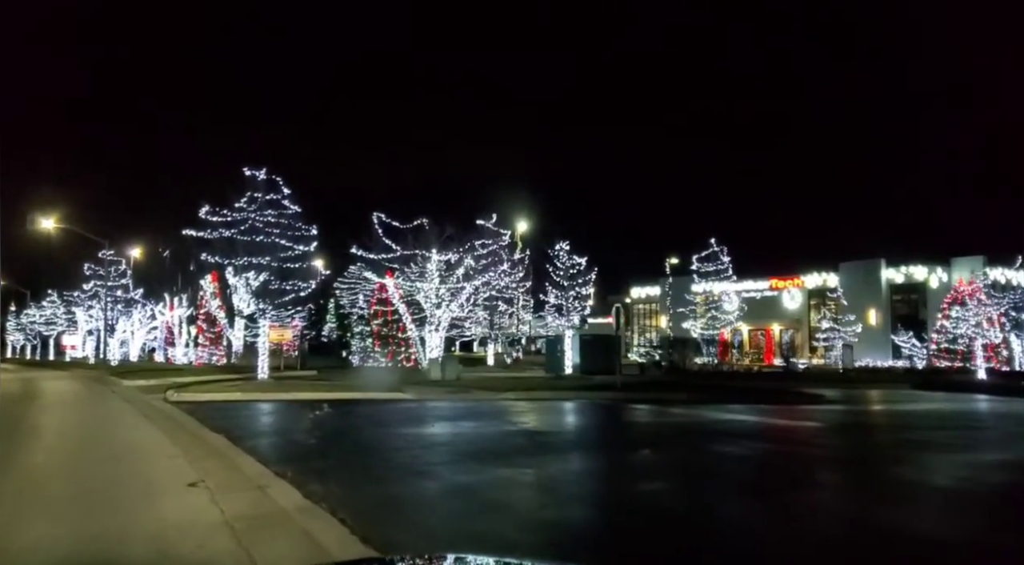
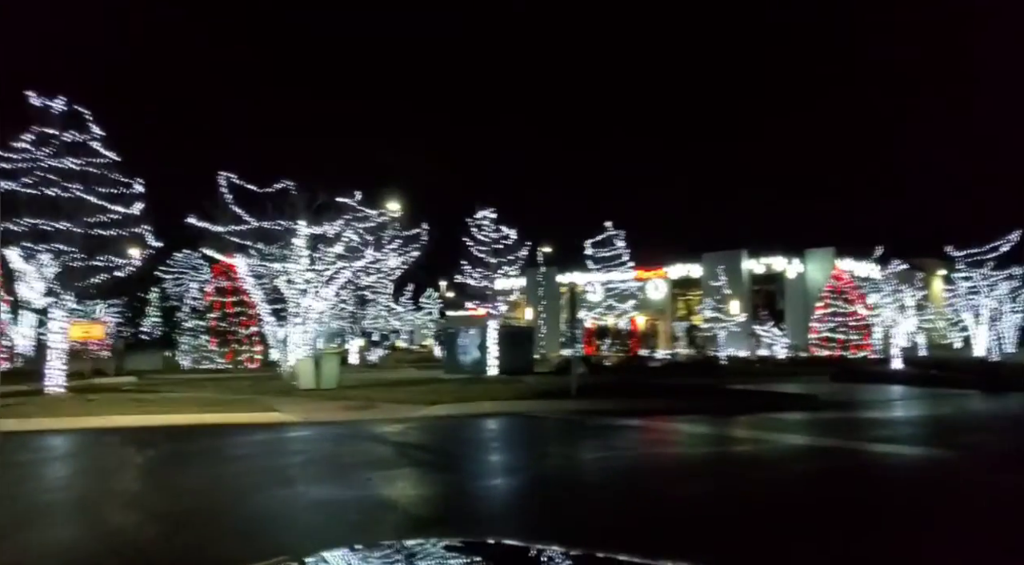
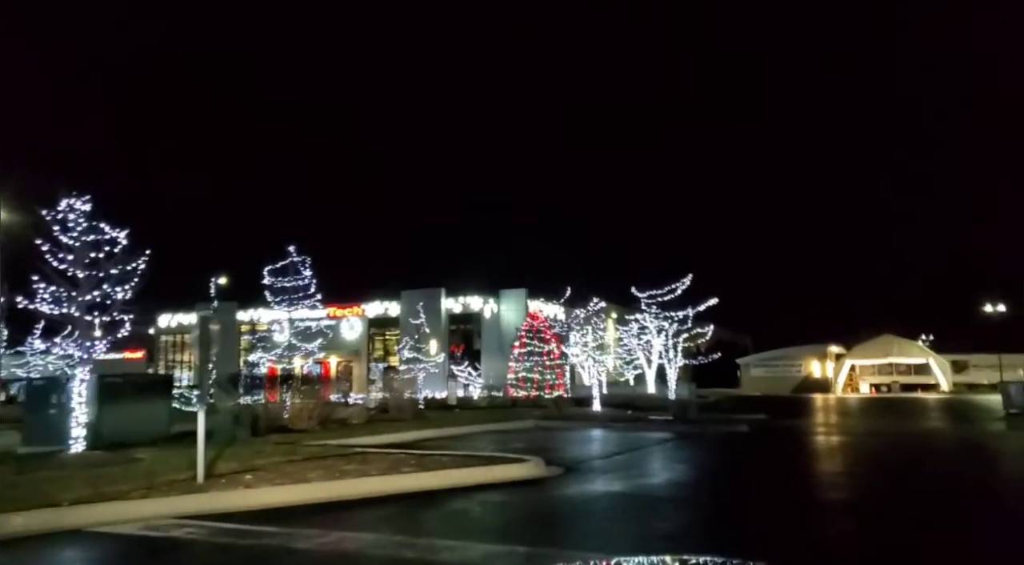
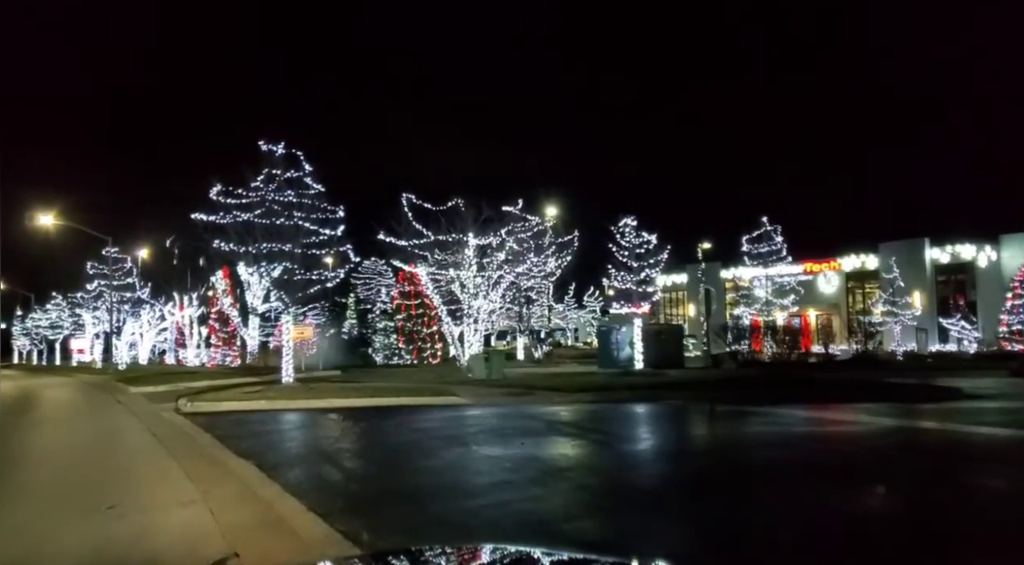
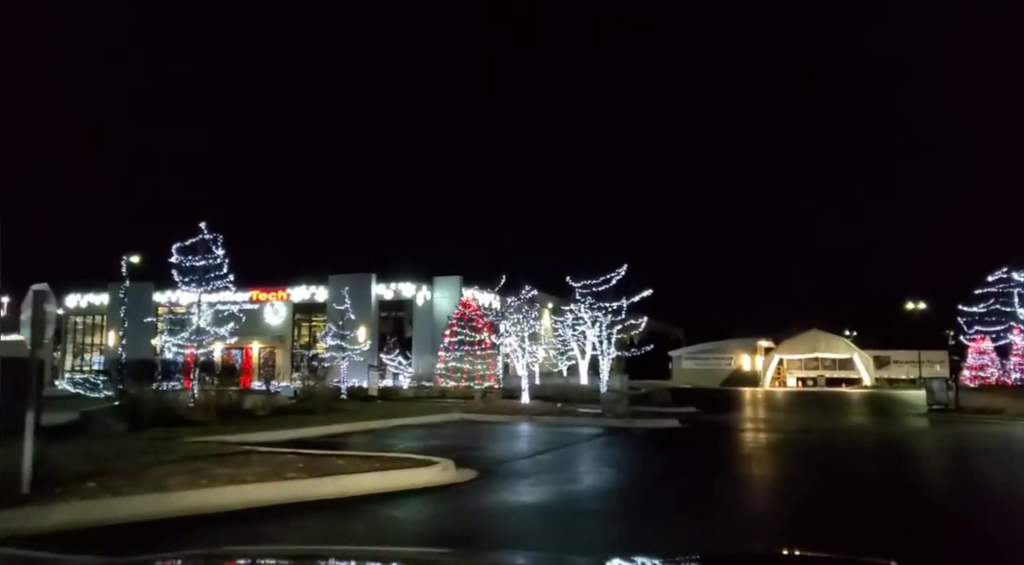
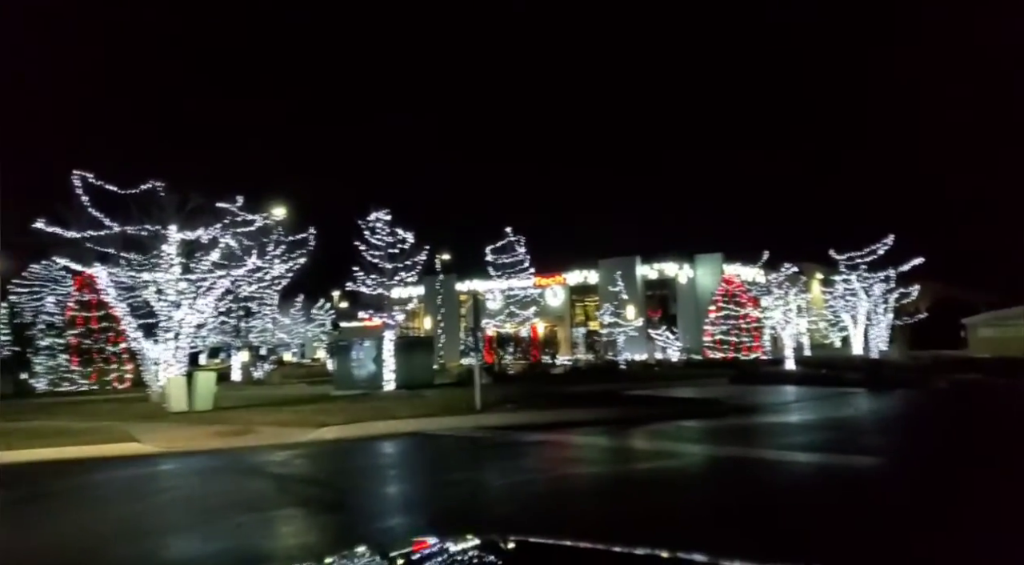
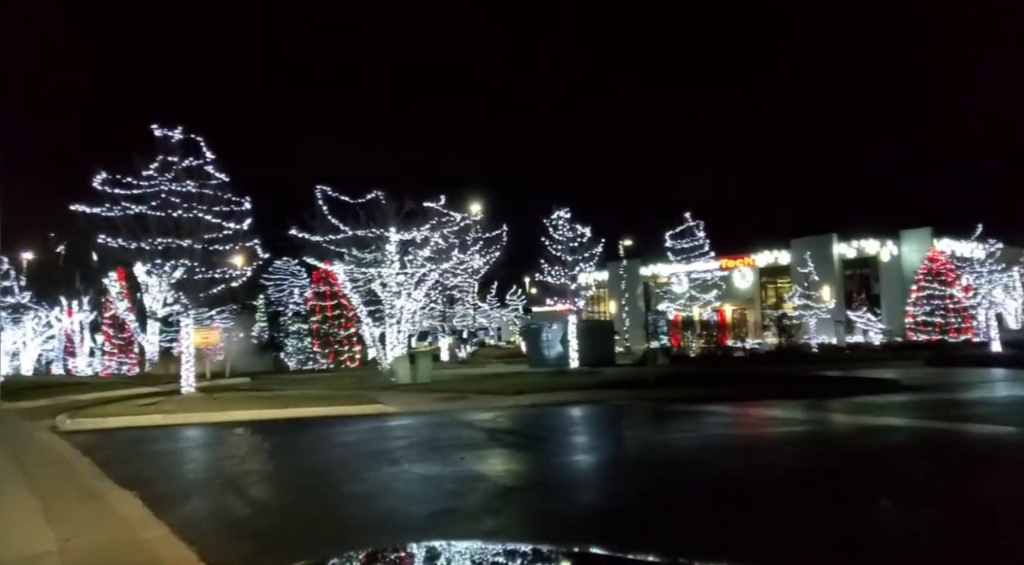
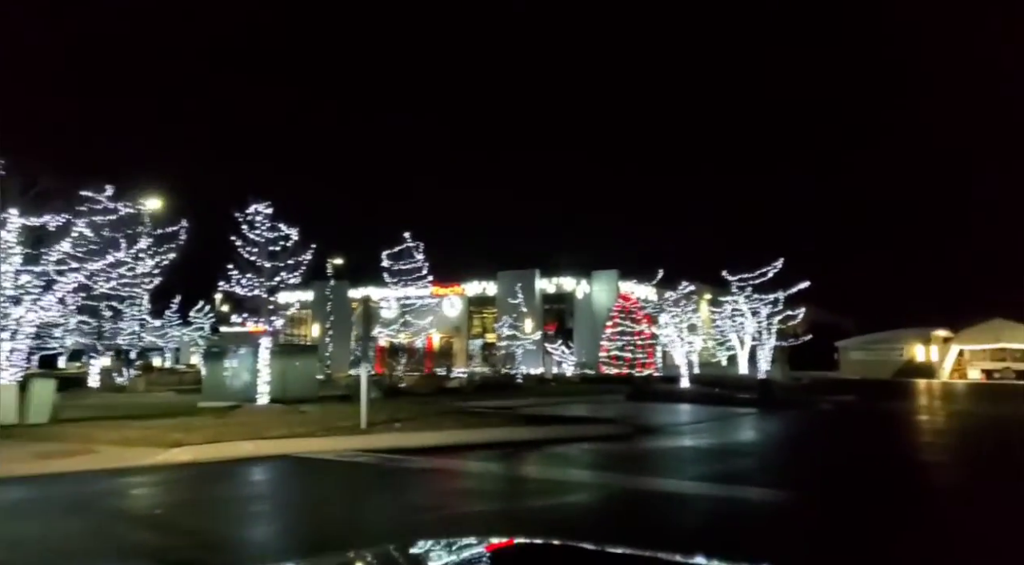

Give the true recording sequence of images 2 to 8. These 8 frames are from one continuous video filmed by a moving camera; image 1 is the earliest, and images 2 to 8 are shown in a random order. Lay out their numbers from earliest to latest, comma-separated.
4, 7, 2, 6, 8, 3, 5
